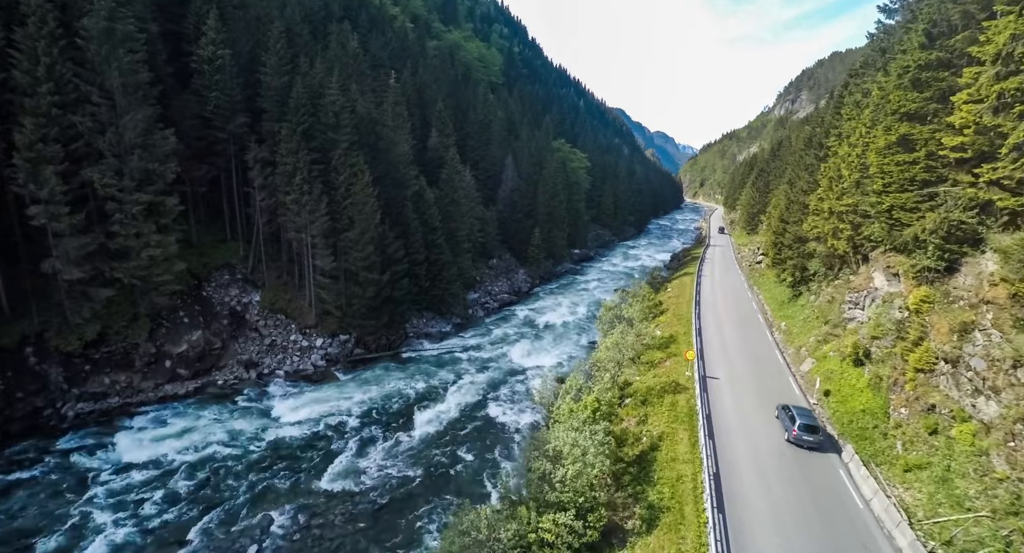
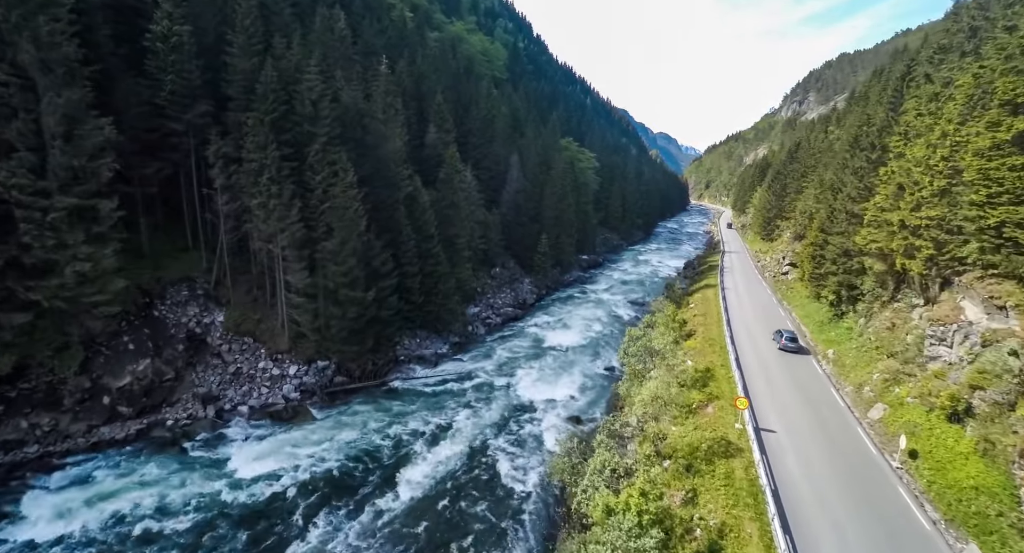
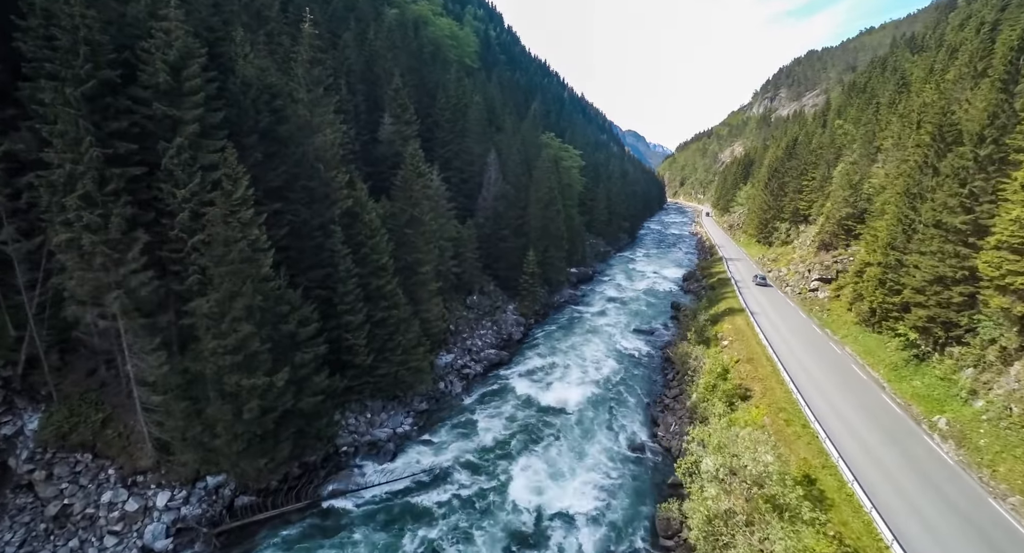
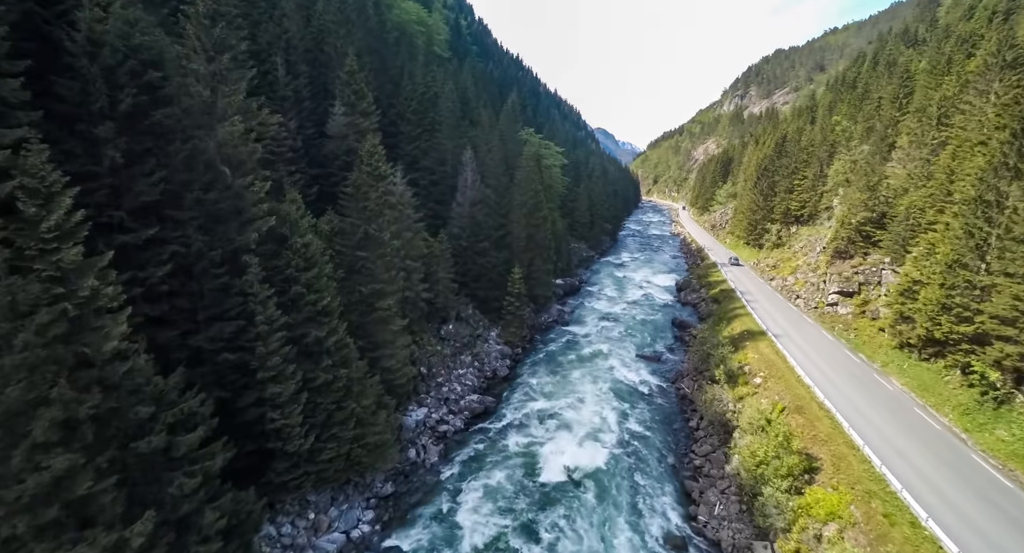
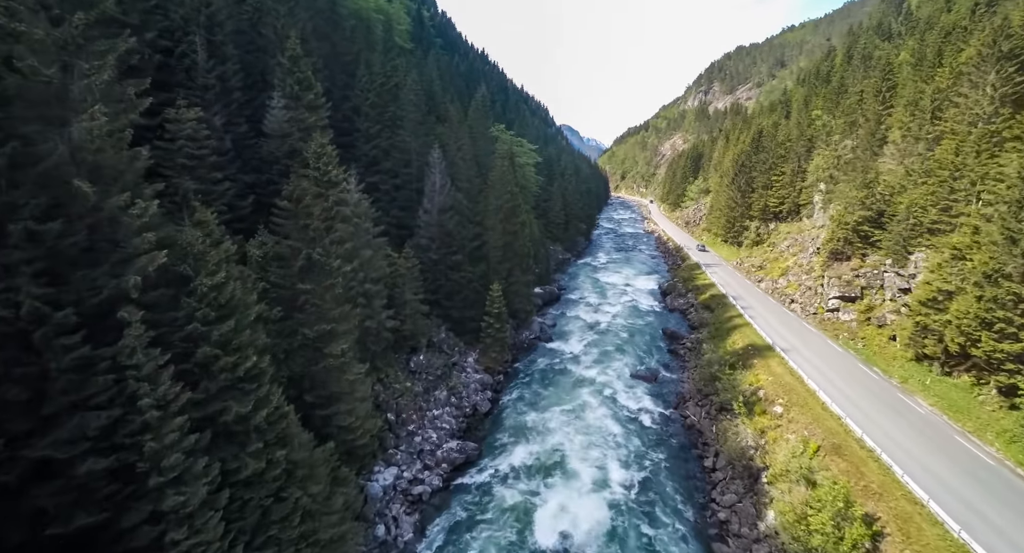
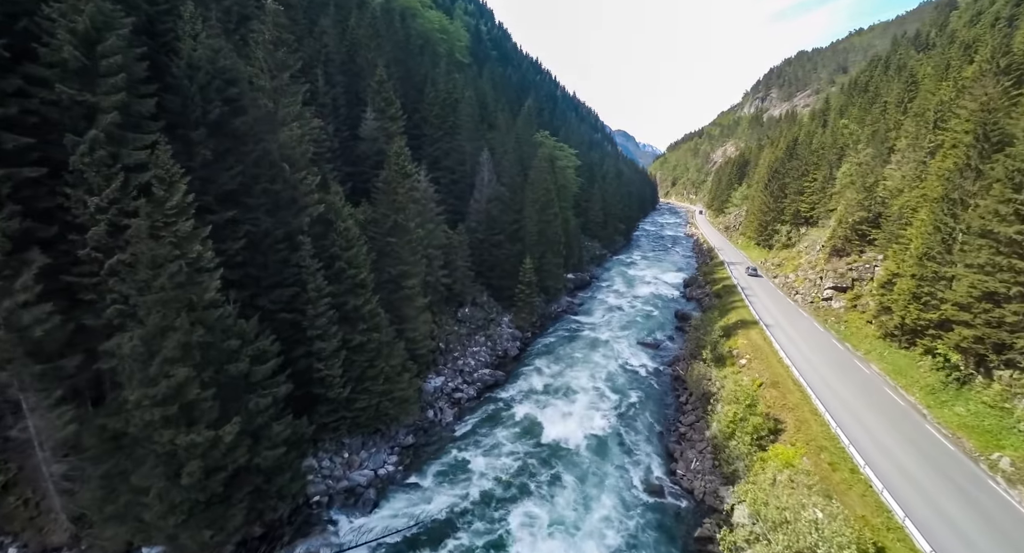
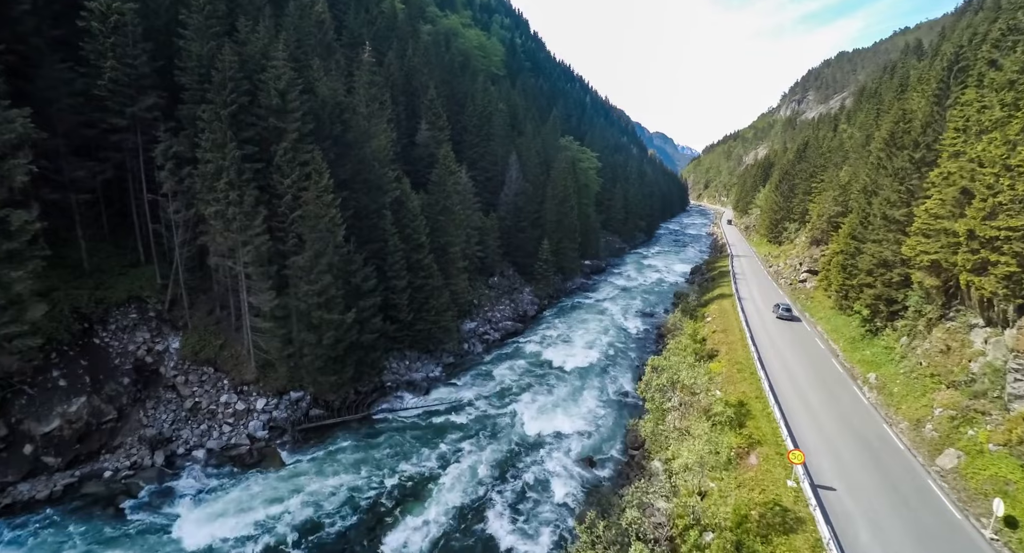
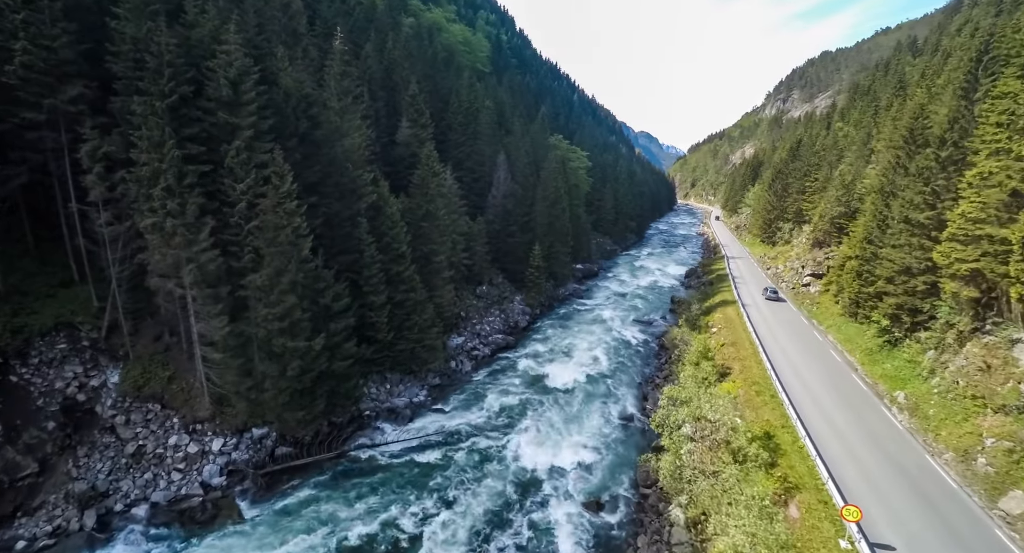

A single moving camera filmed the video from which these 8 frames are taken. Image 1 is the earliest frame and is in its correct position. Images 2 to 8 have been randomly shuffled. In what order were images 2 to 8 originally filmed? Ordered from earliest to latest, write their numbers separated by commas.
2, 7, 8, 3, 6, 4, 5
